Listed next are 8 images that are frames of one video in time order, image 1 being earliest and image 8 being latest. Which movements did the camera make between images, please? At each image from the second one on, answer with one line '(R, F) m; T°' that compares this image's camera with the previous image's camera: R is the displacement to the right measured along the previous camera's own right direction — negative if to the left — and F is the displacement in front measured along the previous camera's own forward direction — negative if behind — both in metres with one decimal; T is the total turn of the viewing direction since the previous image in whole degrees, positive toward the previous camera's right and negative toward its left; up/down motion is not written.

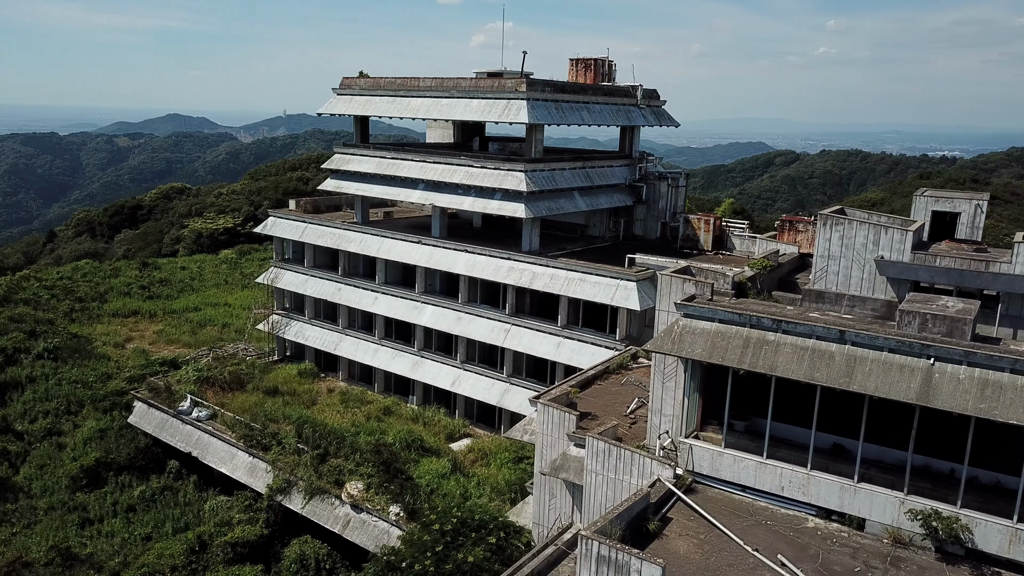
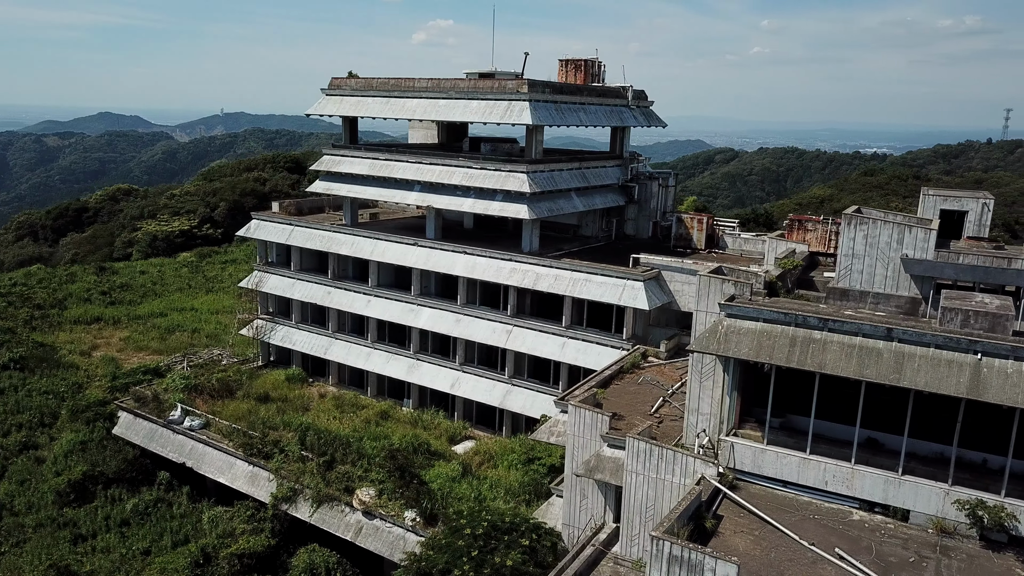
(-1.6, +0.1) m; +3°
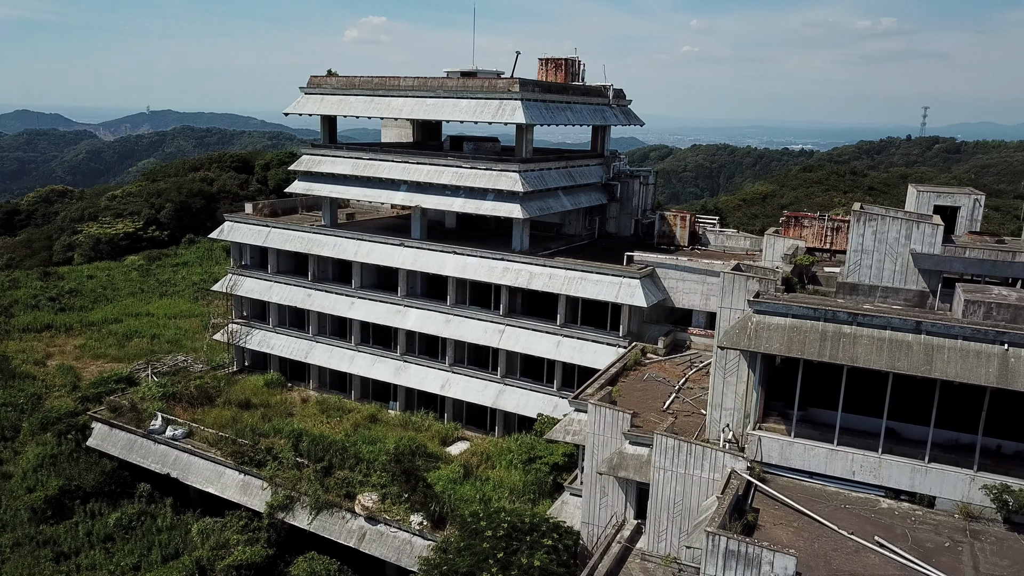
(-1.4, +0.1) m; +4°
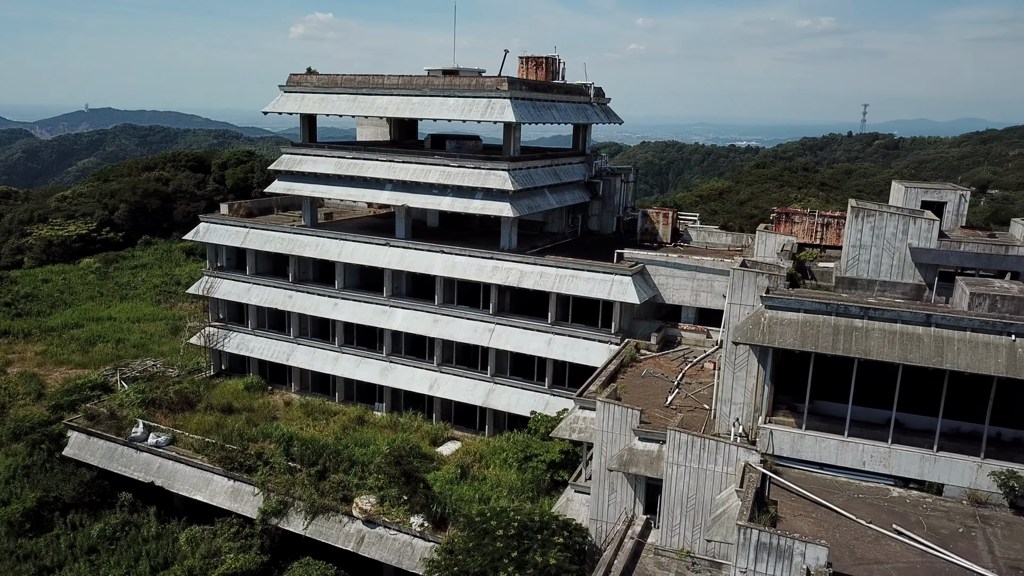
(-1.0, +0.1) m; +3°
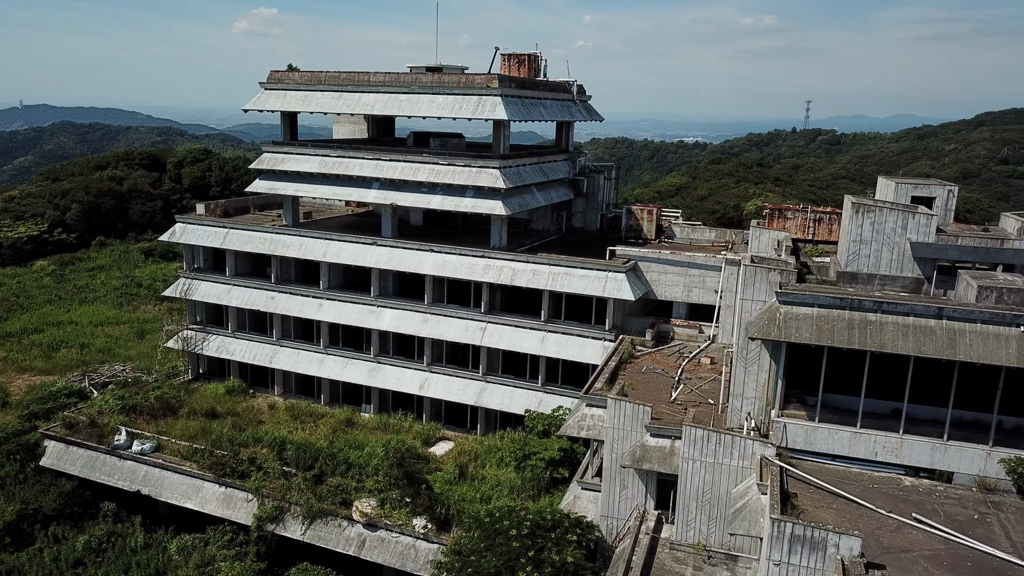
(-1.0, +0.1) m; +3°
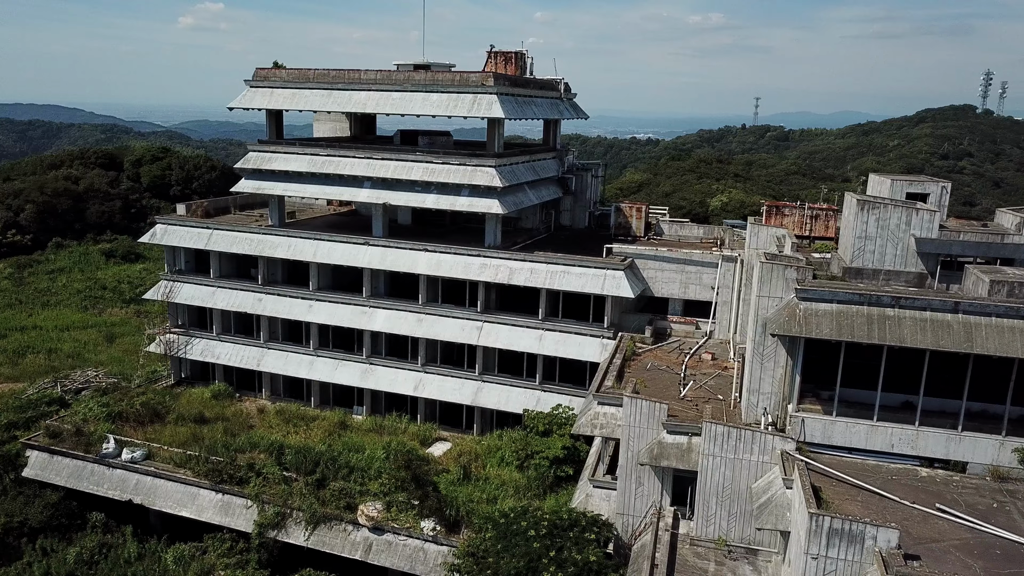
(-1.1, +0.1) m; +3°
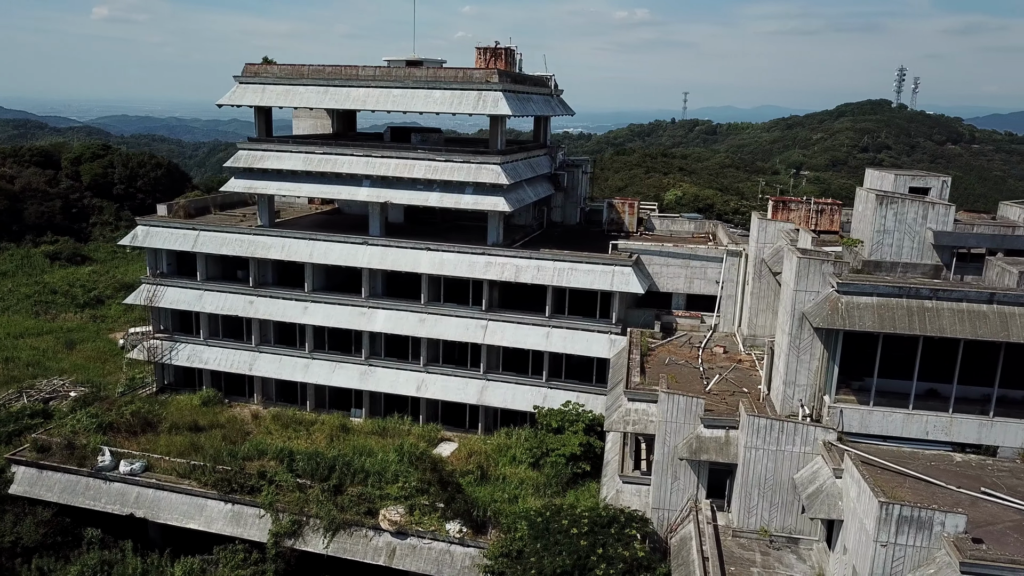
(-1.8, +0.1) m; +4°
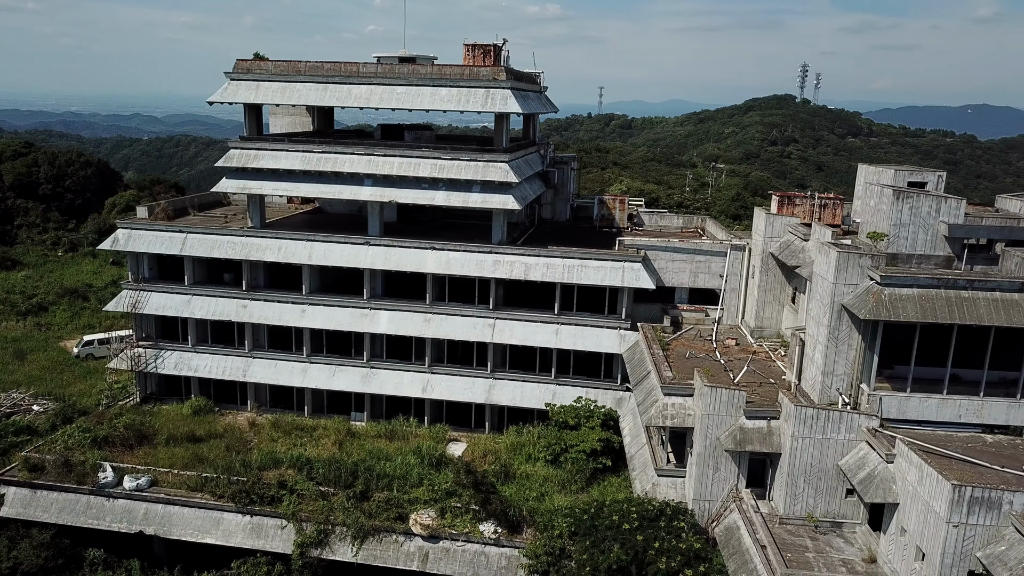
(-2.3, +0.1) m; +5°
